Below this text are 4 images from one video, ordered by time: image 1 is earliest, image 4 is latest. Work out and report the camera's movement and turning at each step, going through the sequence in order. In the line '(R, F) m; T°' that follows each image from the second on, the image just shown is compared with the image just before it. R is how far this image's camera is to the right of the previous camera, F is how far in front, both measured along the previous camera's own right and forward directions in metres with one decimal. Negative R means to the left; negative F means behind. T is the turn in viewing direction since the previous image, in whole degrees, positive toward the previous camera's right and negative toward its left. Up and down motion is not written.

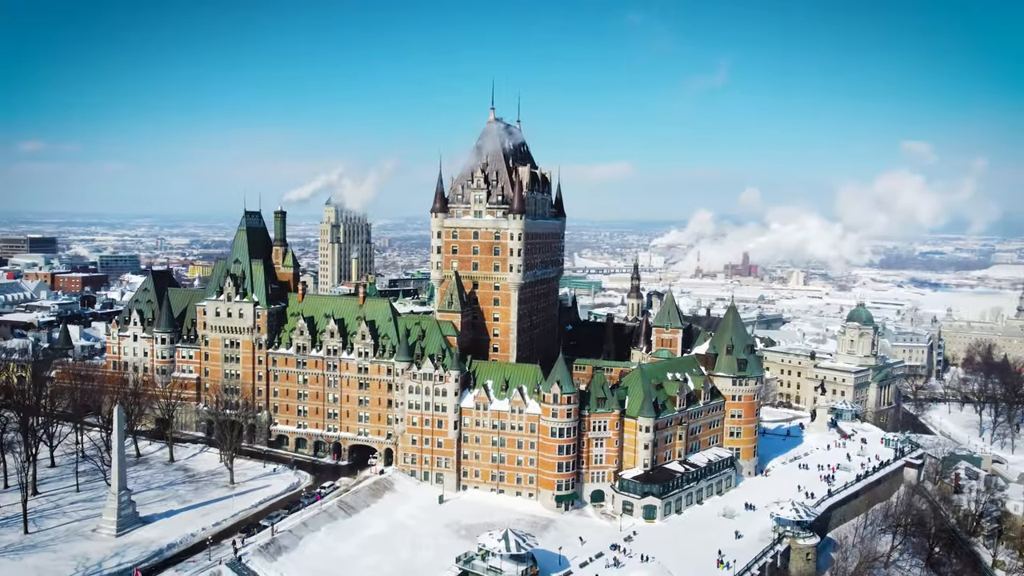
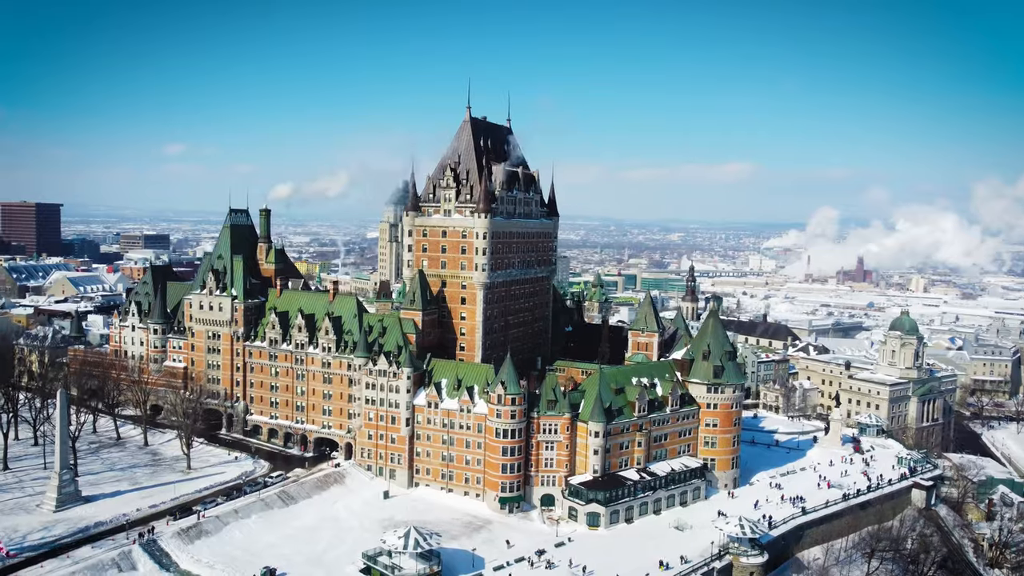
(+17.5, +1.9) m; -8°
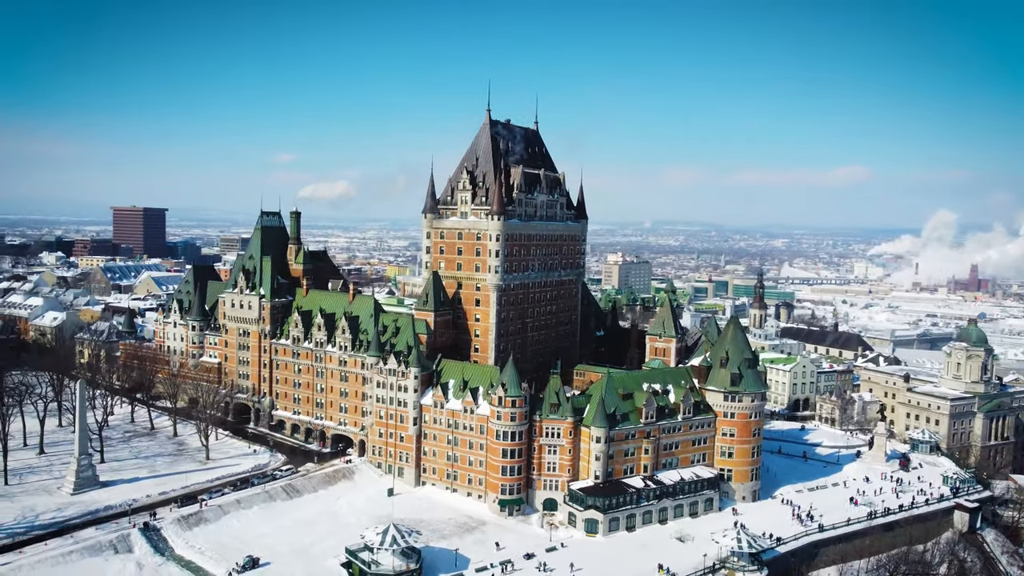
(+10.1, +0.8) m; -7°
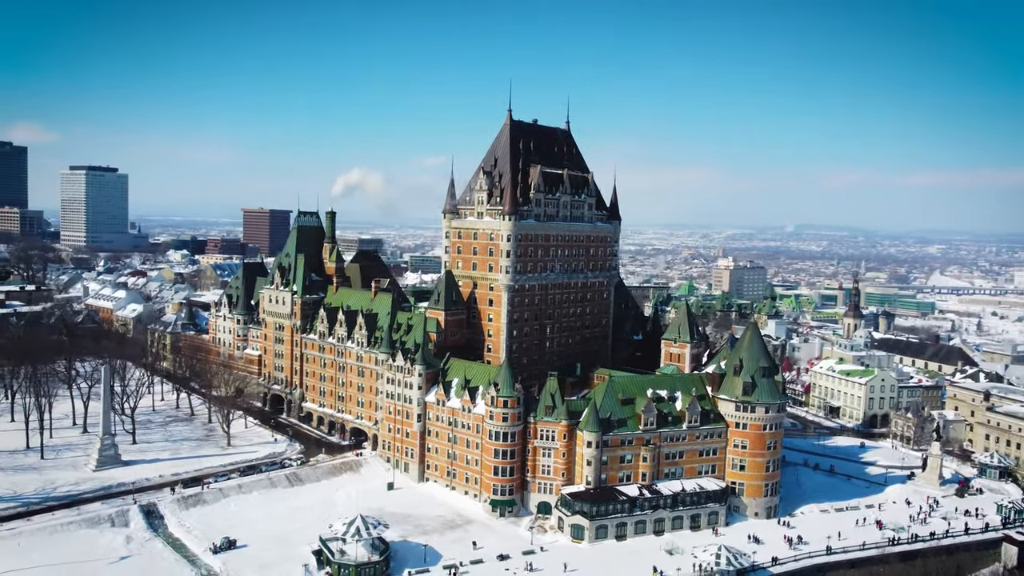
(+14.4, +1.6) m; -10°
